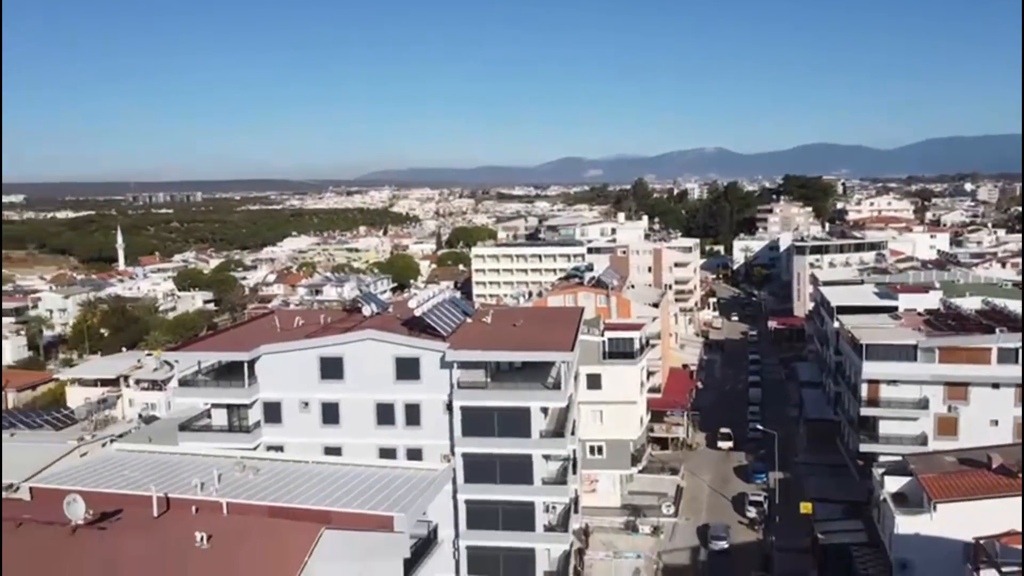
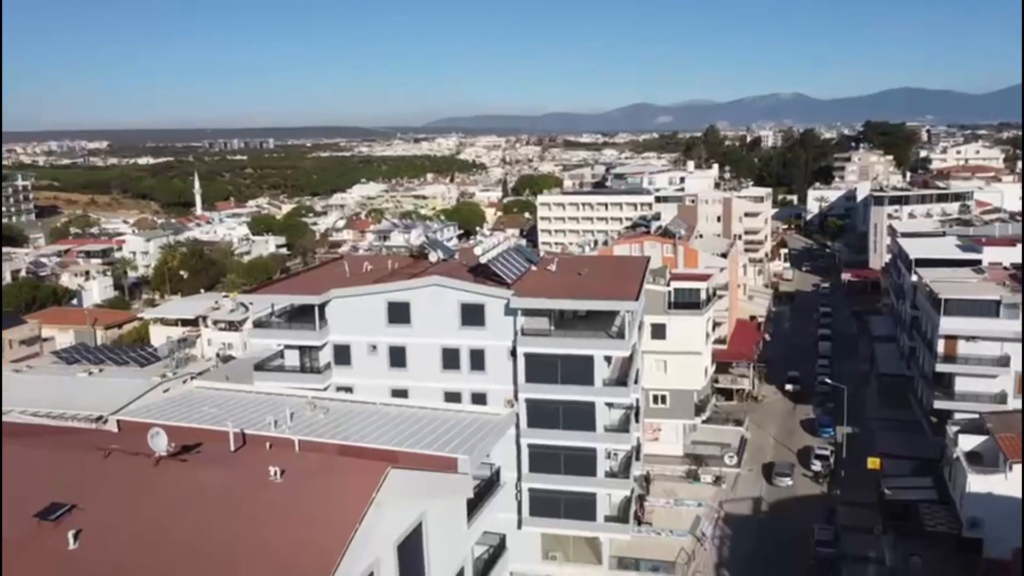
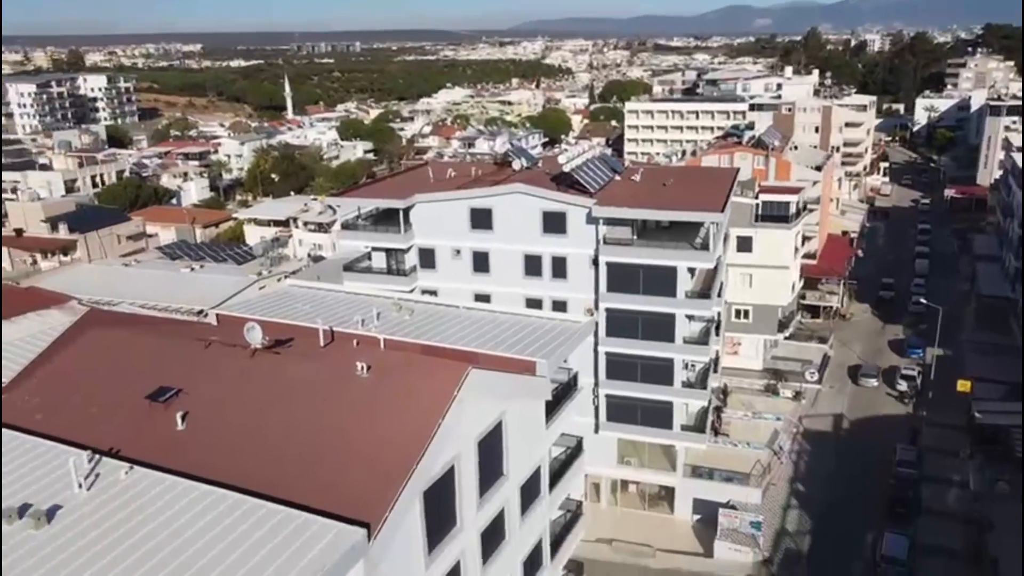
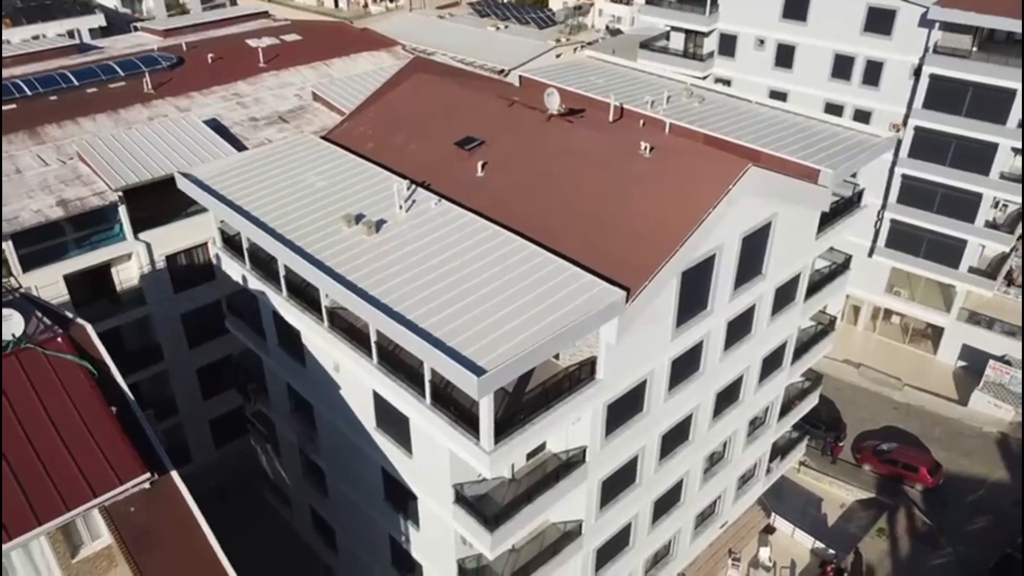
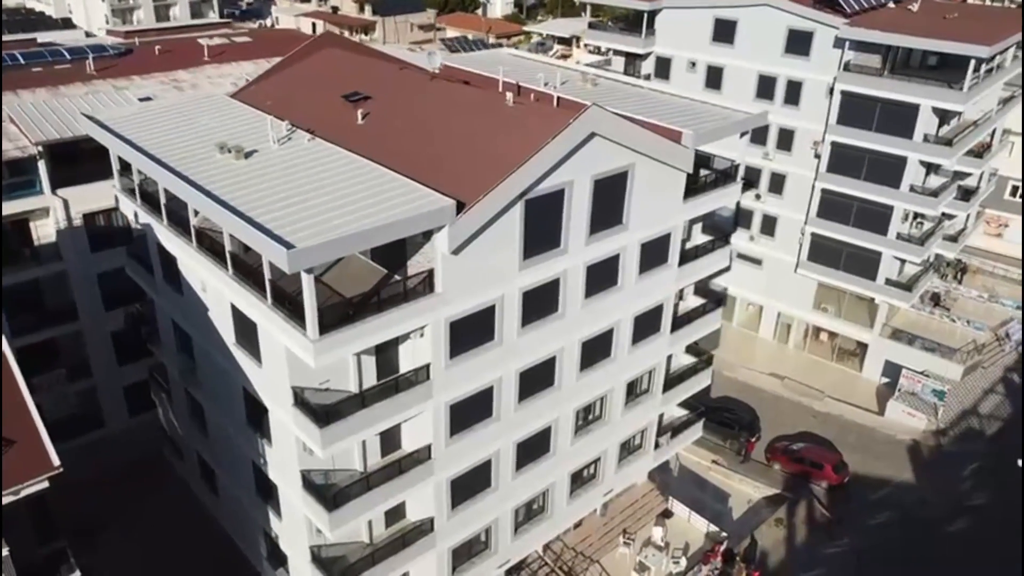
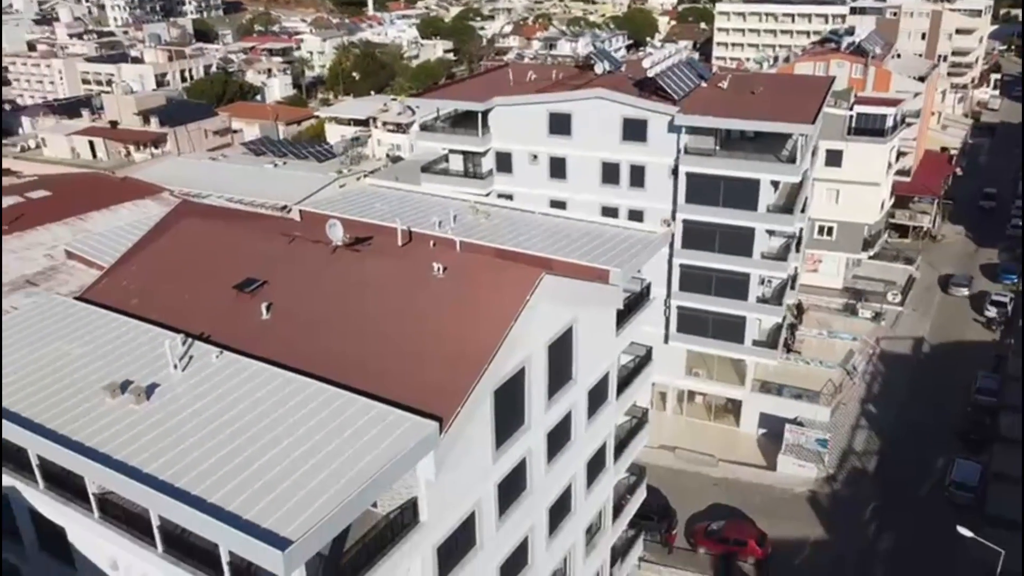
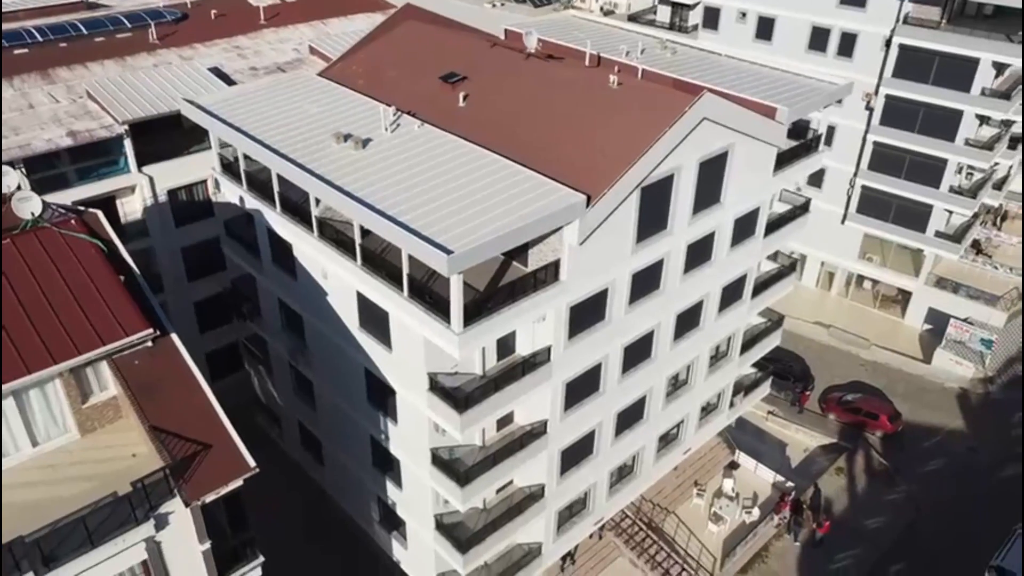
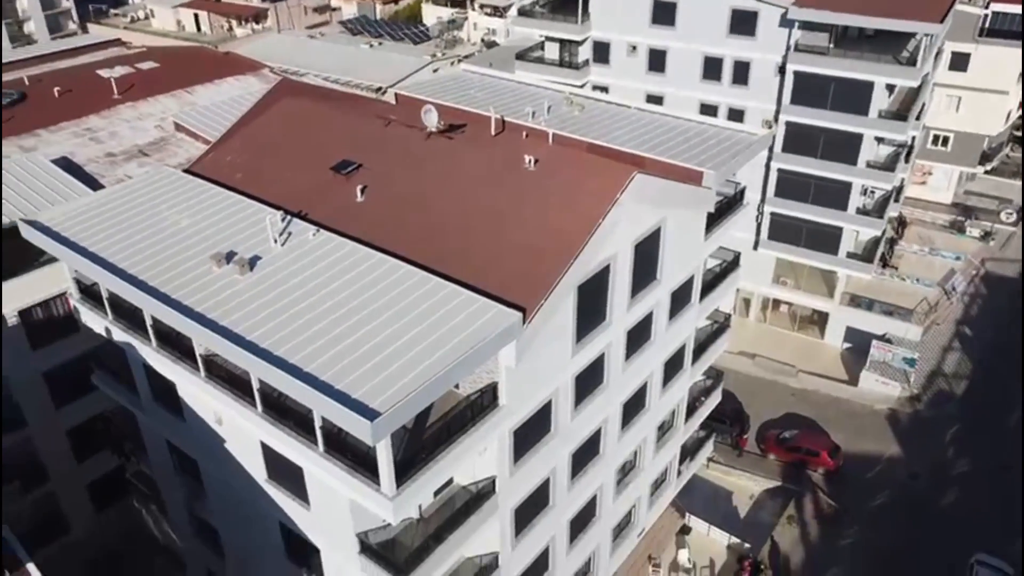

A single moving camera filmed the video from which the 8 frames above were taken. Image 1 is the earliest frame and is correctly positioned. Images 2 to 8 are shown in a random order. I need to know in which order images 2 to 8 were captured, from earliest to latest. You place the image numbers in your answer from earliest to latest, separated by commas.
2, 3, 6, 8, 4, 7, 5
